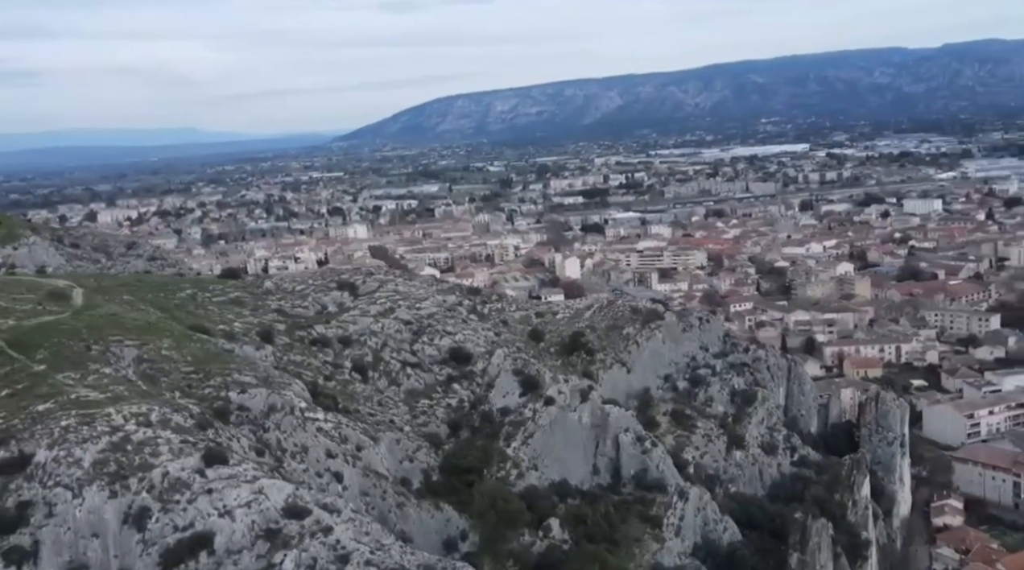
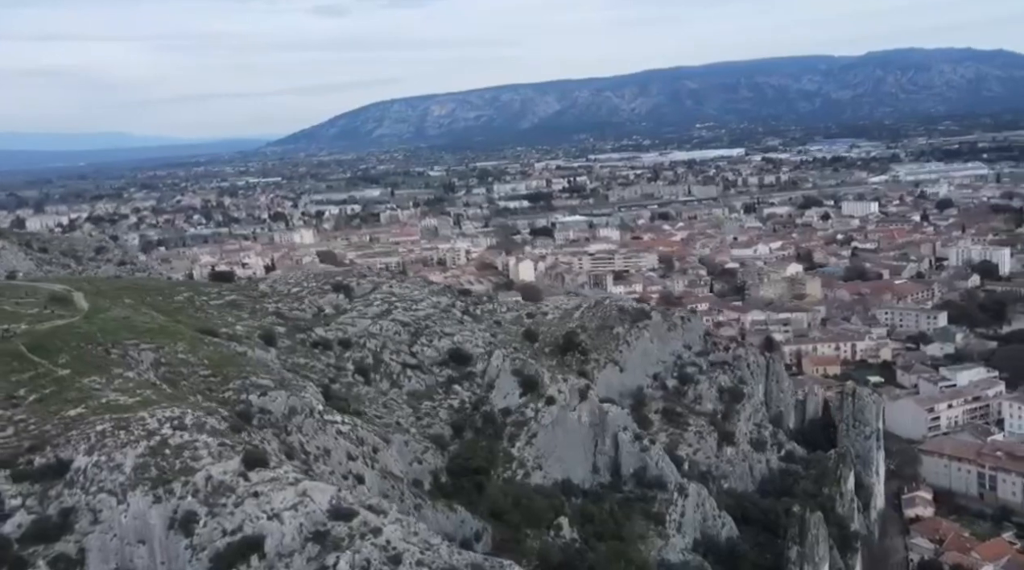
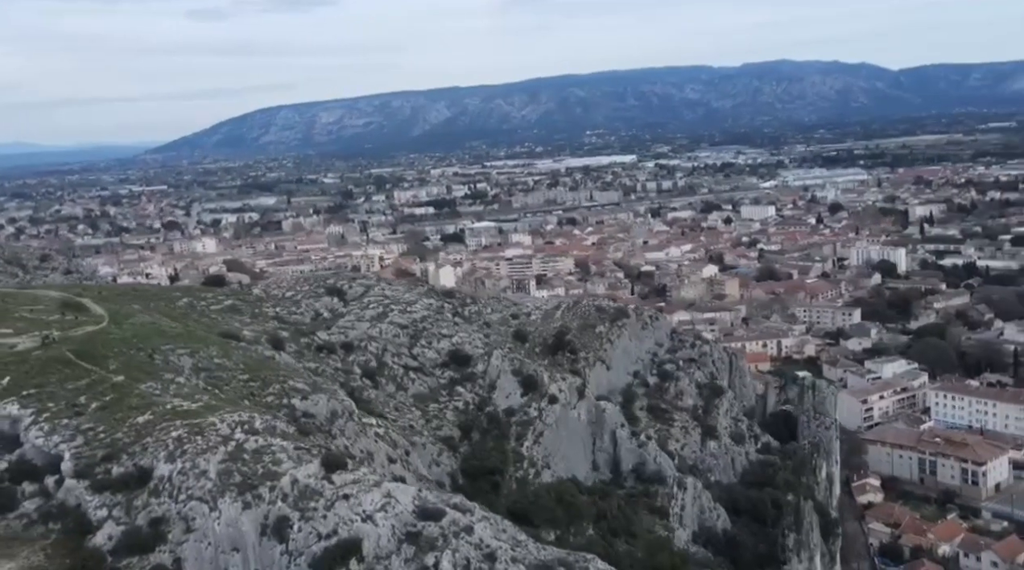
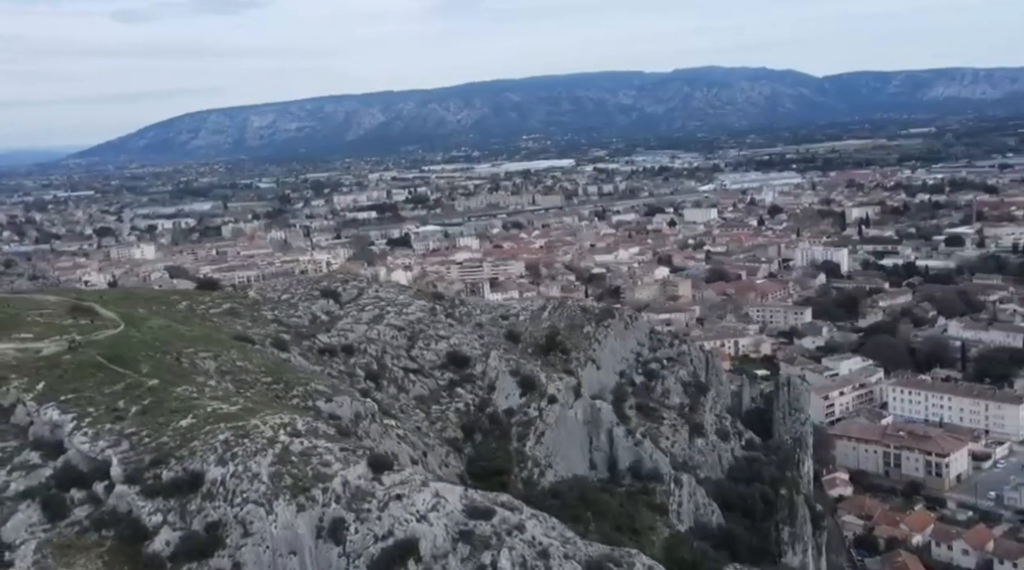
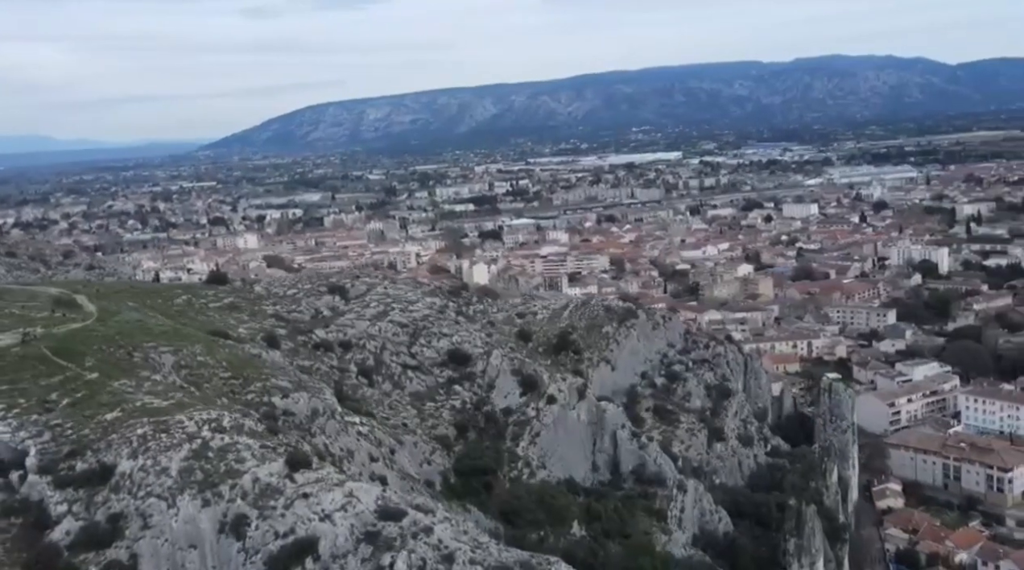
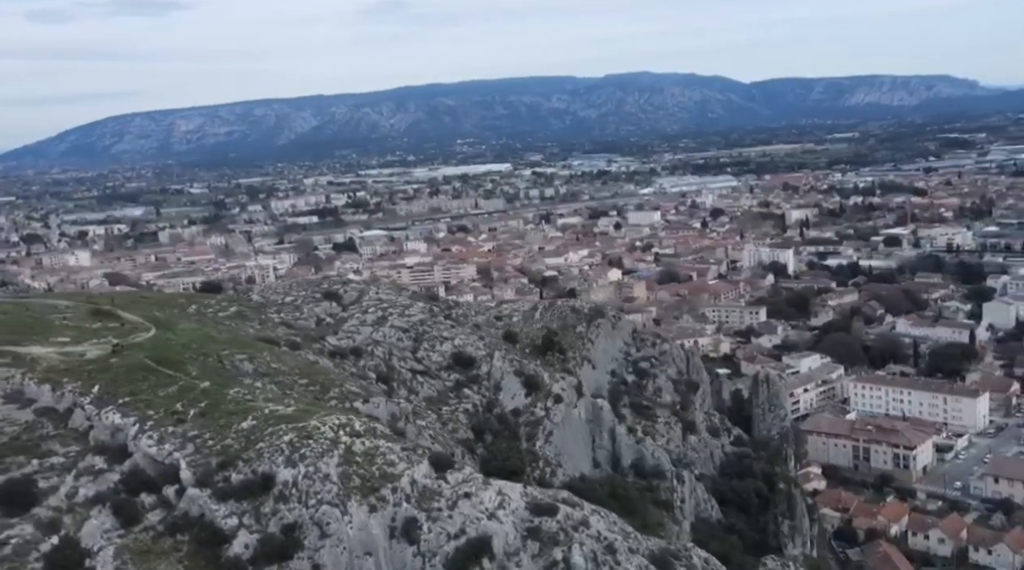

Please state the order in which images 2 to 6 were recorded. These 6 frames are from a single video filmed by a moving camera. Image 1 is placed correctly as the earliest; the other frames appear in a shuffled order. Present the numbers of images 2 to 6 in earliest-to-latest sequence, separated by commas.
2, 5, 3, 4, 6
